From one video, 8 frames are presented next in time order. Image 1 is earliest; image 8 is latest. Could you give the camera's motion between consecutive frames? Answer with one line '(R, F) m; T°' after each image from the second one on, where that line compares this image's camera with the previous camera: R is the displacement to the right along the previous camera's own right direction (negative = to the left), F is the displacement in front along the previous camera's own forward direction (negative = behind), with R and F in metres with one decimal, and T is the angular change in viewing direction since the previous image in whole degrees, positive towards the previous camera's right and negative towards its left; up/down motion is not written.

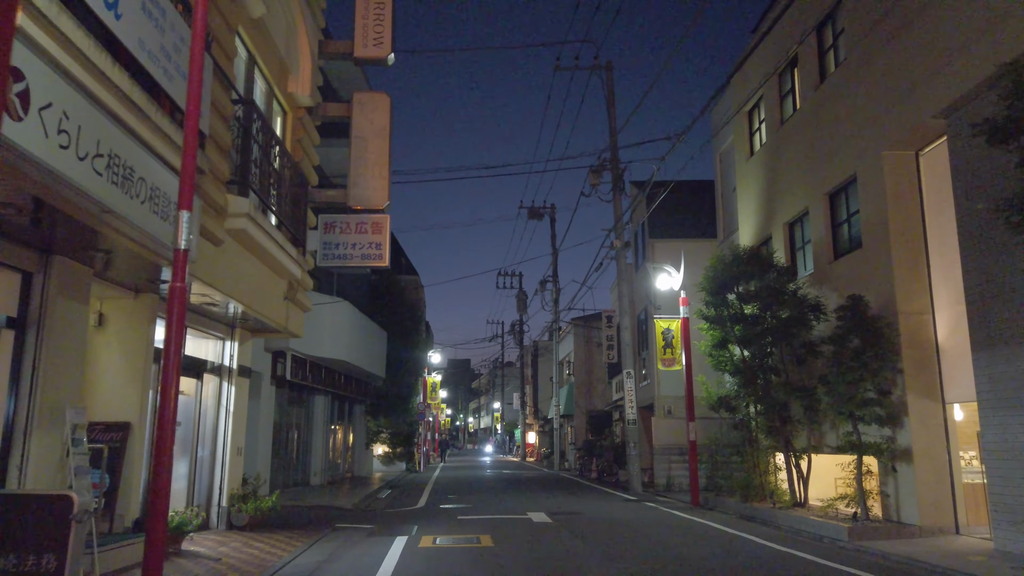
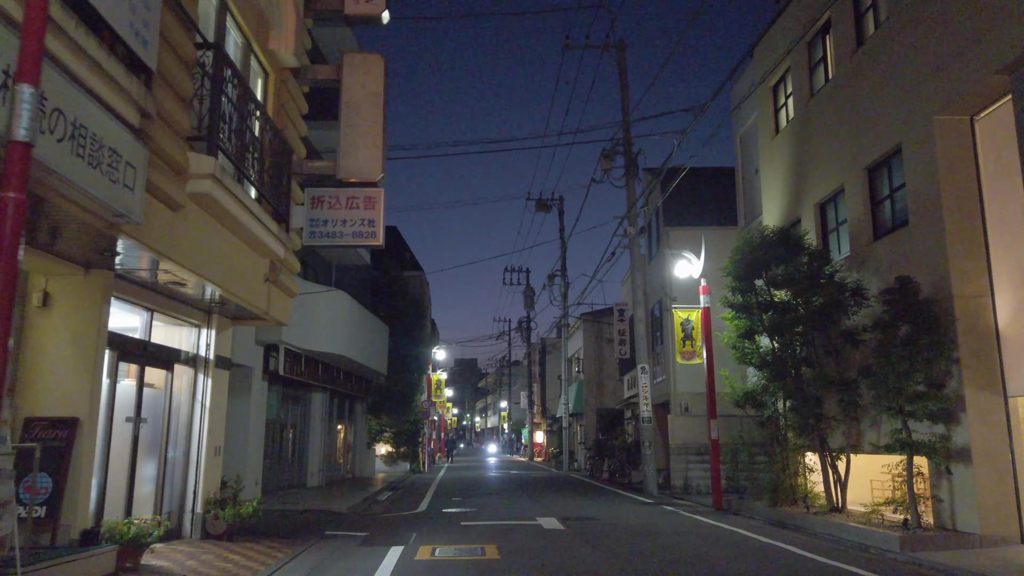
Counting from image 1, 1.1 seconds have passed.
(0.0, +1.2) m; -1°
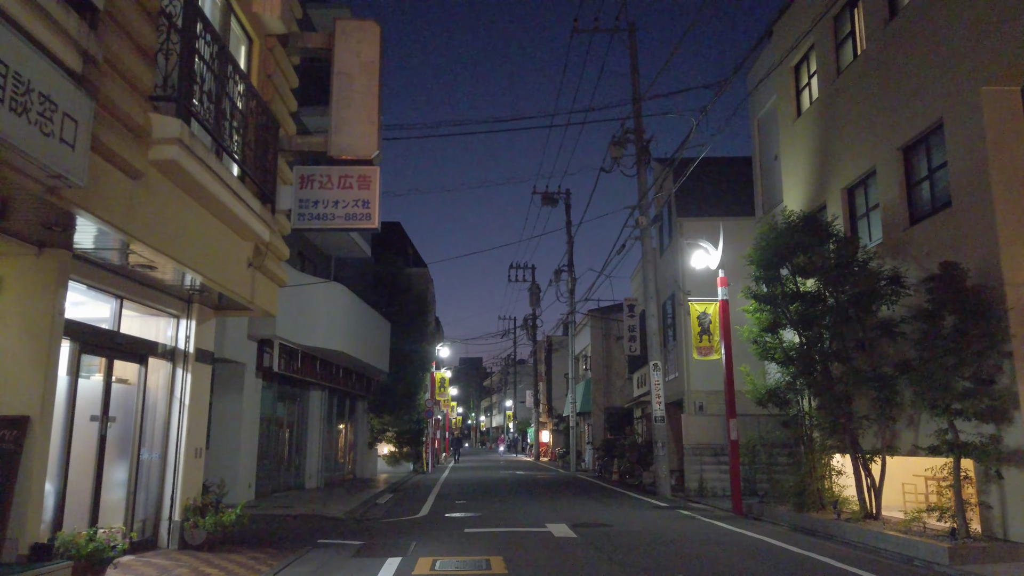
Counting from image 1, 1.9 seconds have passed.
(0.0, +0.9) m; 0°
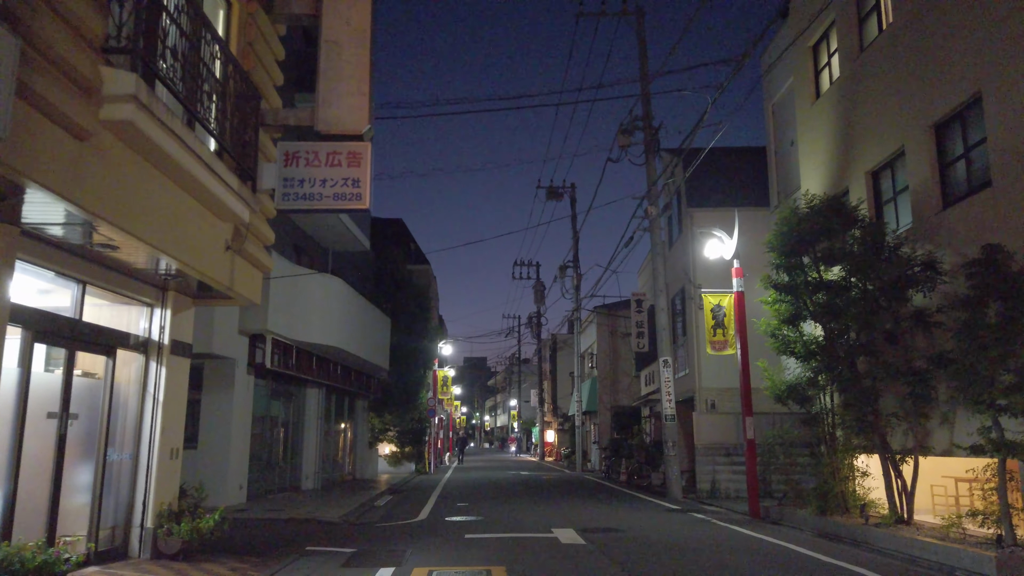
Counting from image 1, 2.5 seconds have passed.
(0.0, +0.8) m; 0°
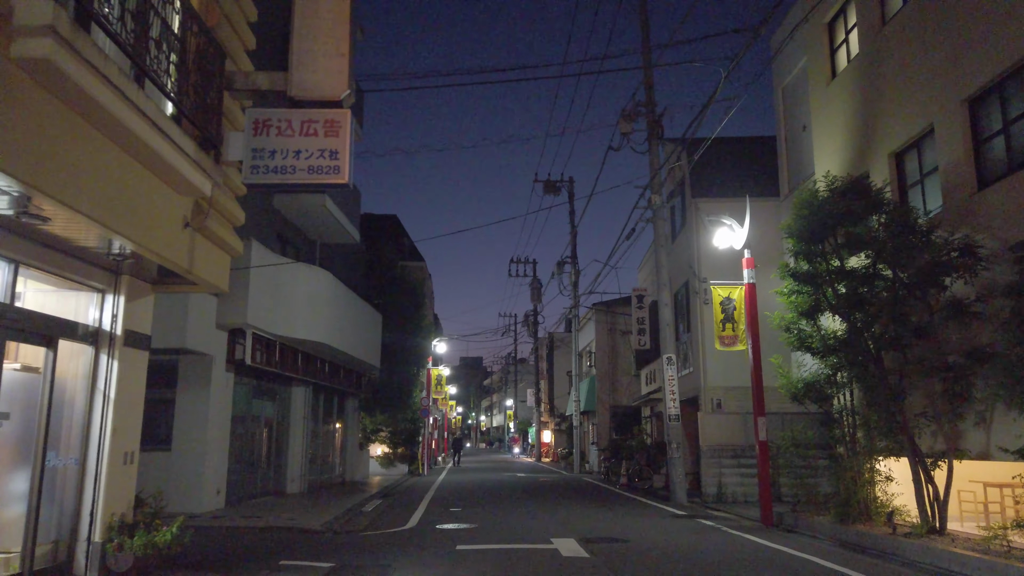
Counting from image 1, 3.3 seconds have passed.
(0.0, +1.0) m; 0°
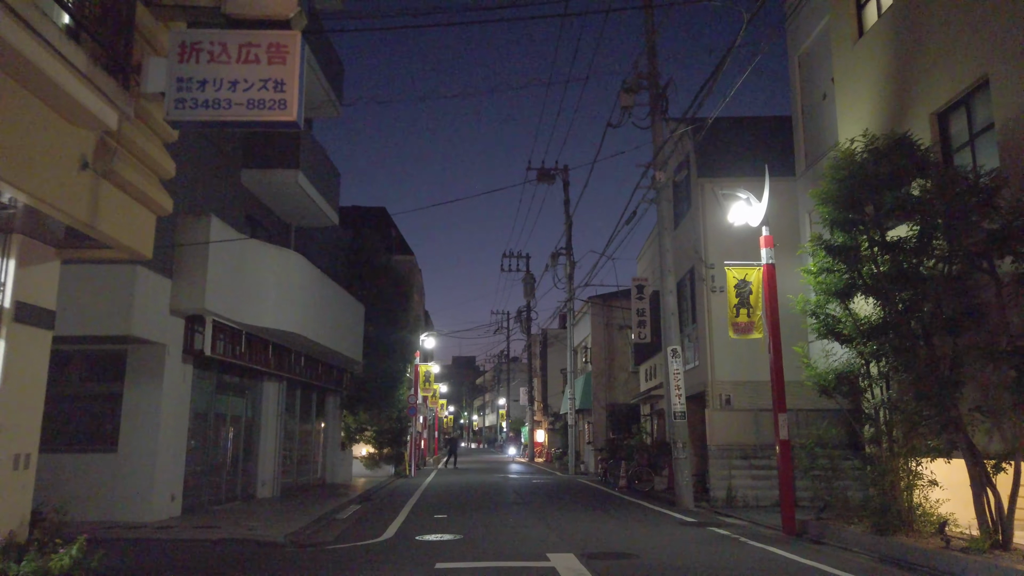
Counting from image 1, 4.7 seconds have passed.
(0.0, +1.5) m; +1°
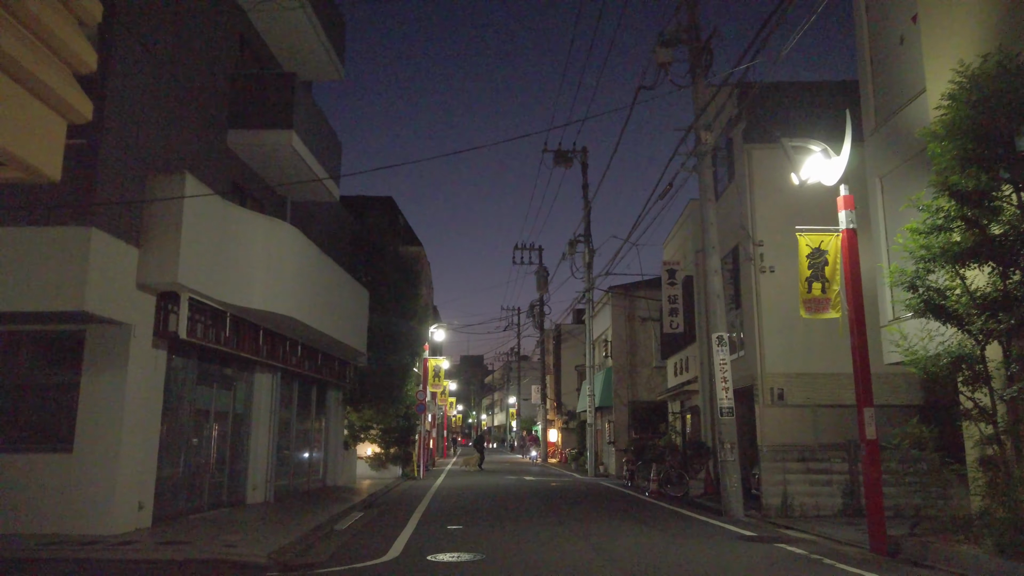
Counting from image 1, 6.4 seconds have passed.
(-0.3, +2.0) m; -1°
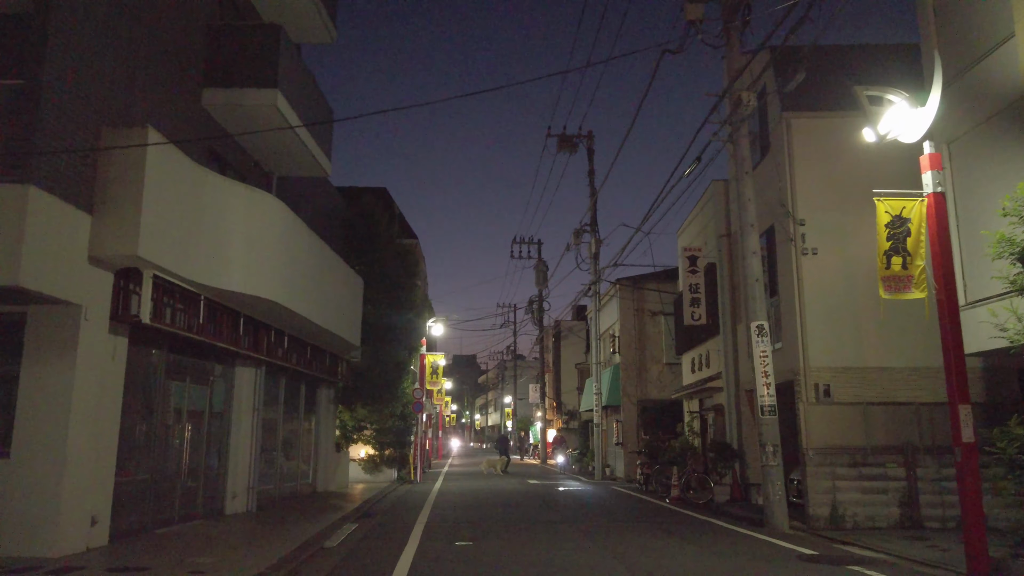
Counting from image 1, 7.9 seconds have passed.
(-0.4, +1.7) m; +1°
